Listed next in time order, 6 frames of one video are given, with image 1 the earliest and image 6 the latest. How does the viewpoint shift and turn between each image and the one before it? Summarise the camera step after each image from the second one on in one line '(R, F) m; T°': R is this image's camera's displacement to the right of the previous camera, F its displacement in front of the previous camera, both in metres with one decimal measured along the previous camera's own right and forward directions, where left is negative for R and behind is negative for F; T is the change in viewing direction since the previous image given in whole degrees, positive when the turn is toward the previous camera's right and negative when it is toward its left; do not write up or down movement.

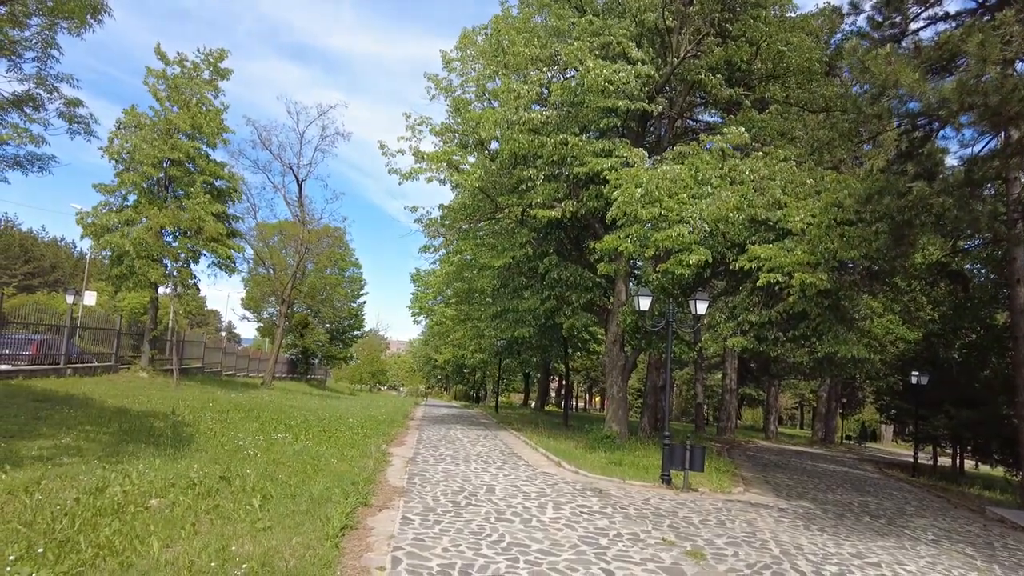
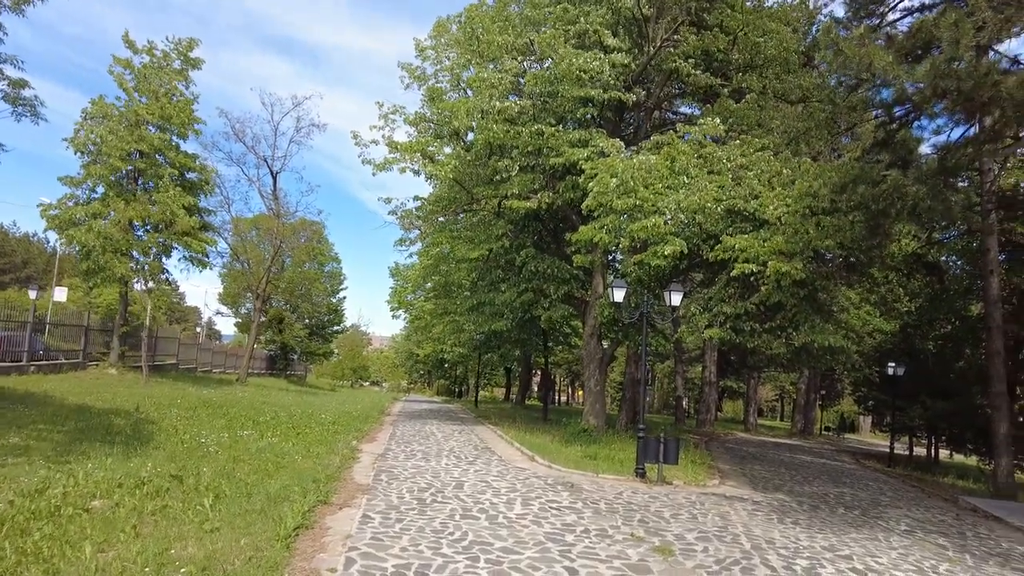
(+0.2, +0.3) m; +1°
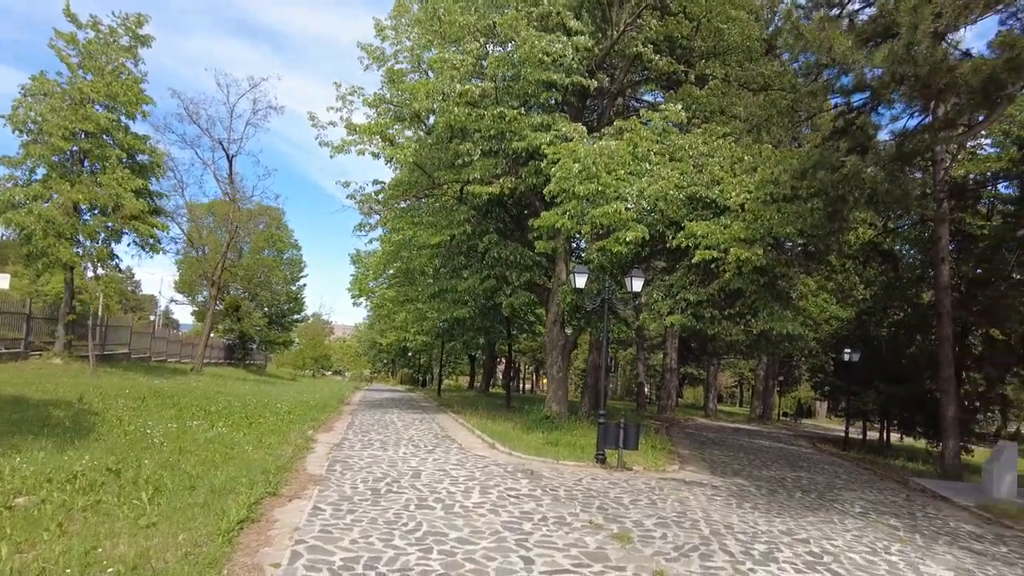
(+0.1, +0.2) m; +3°
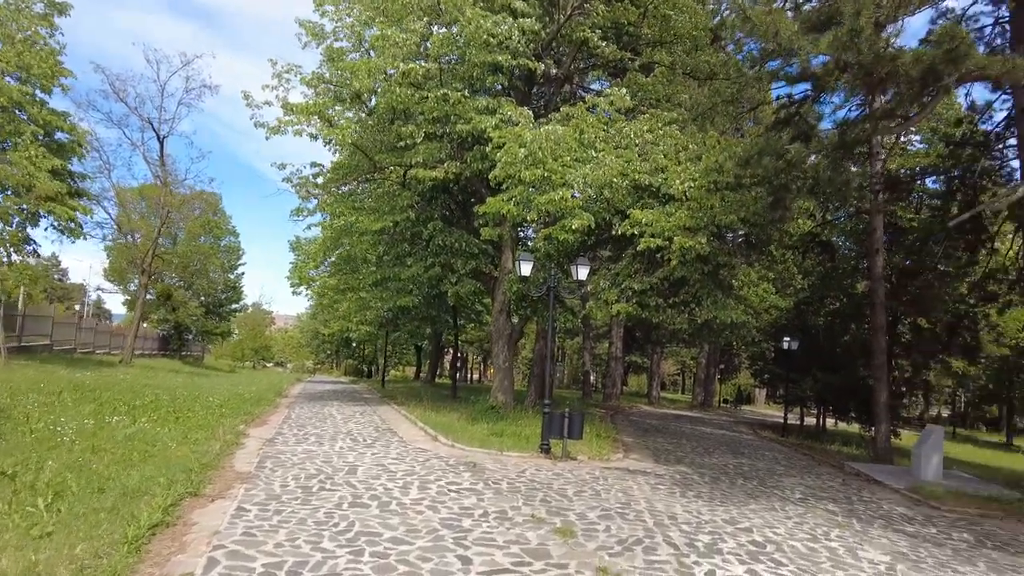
(+0.1, +0.3) m; +5°
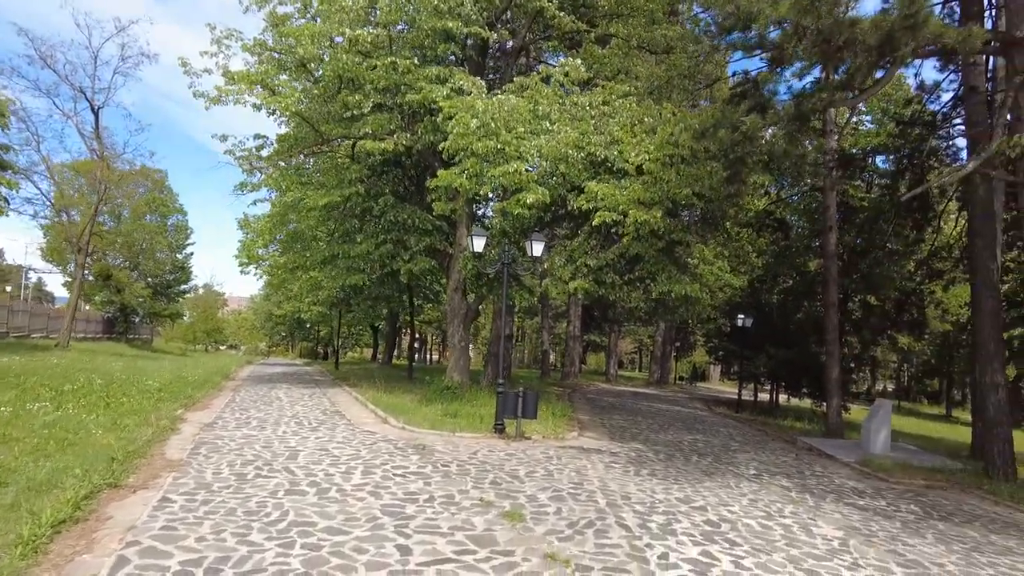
(+0.2, +0.4) m; +3°
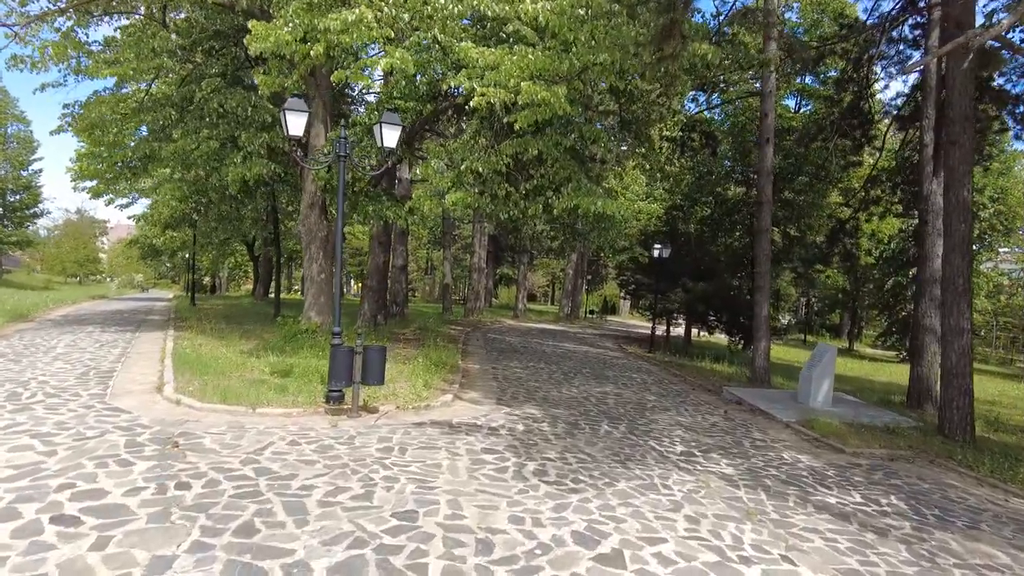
(+1.0, +3.6) m; +7°
